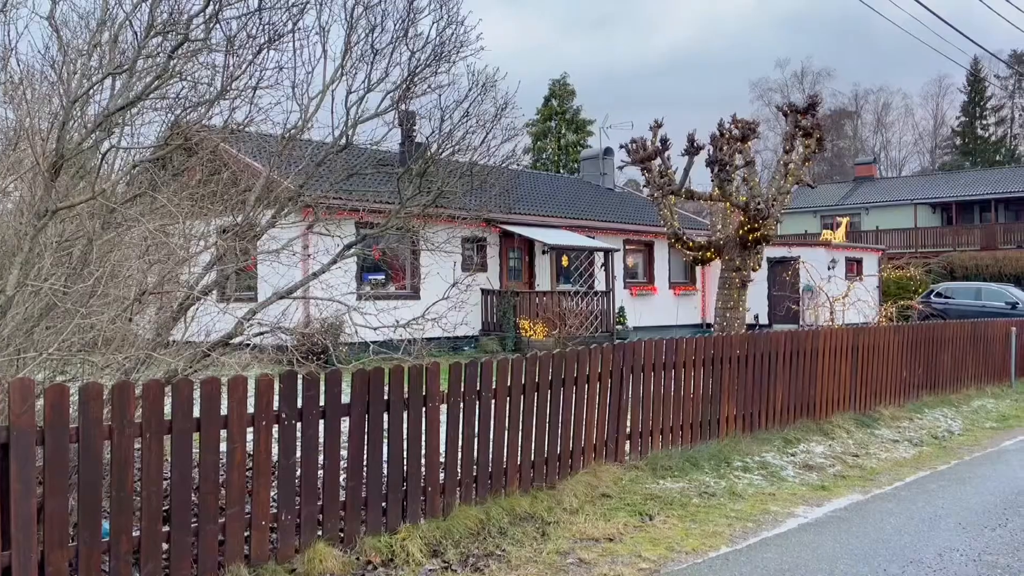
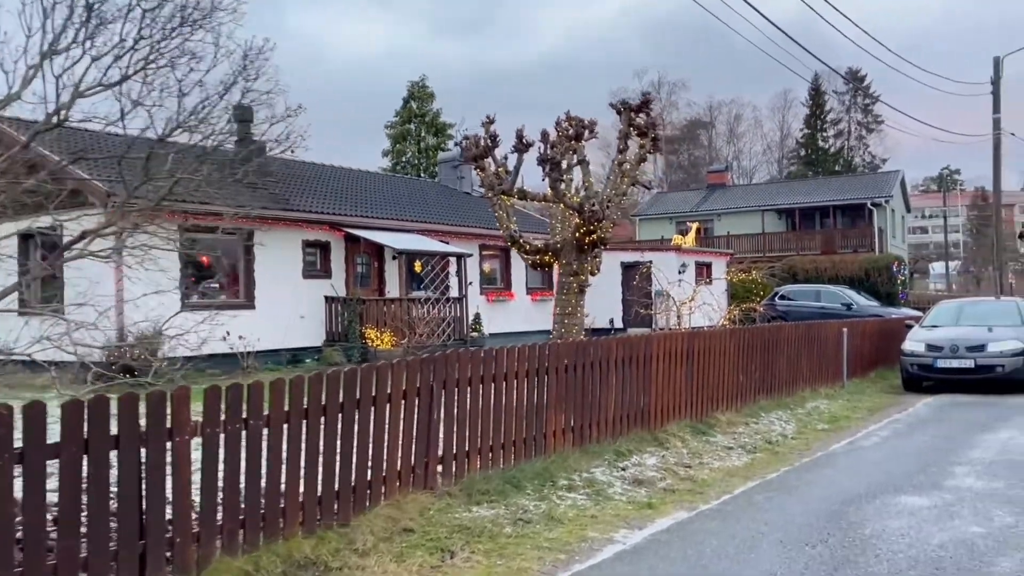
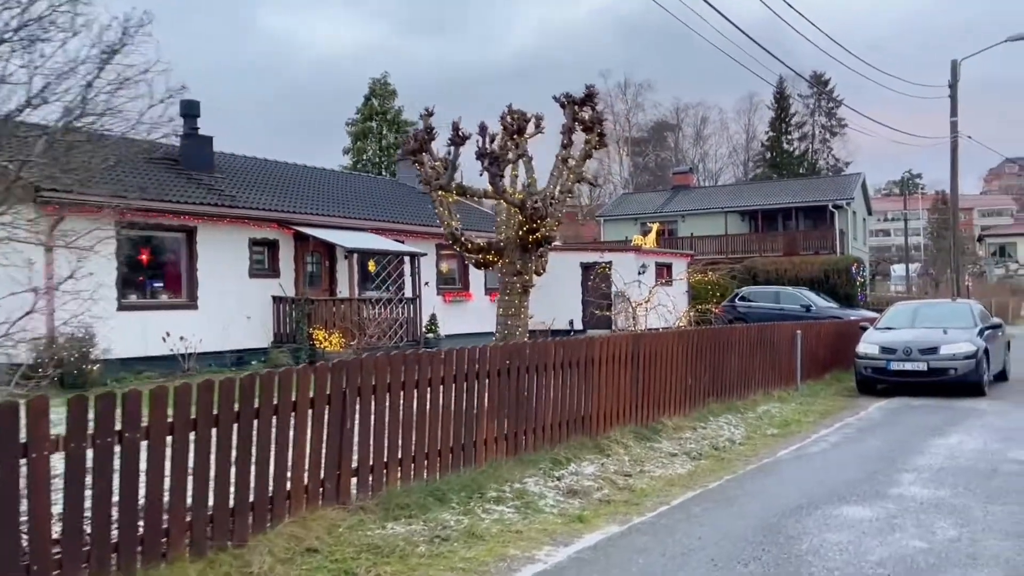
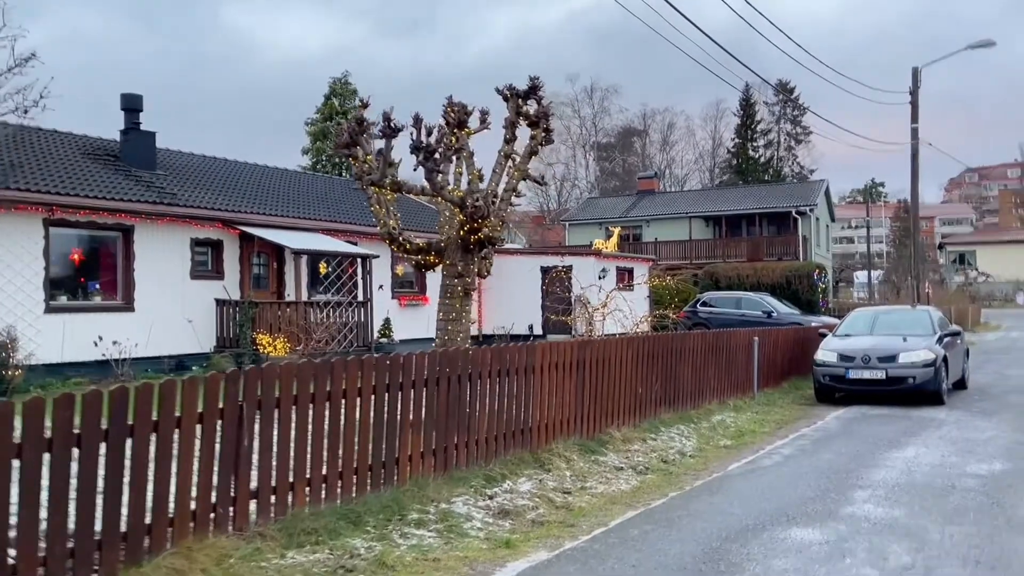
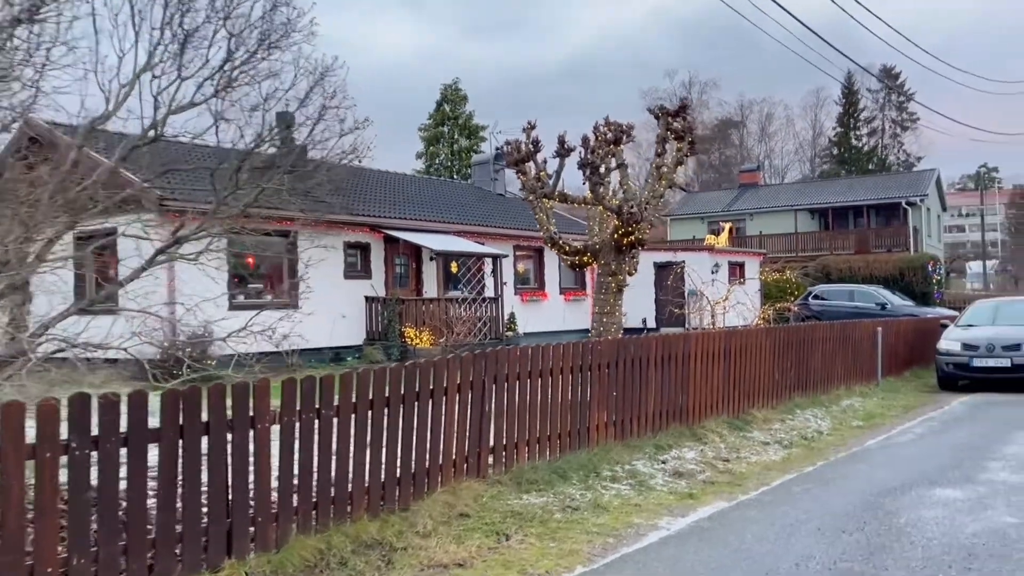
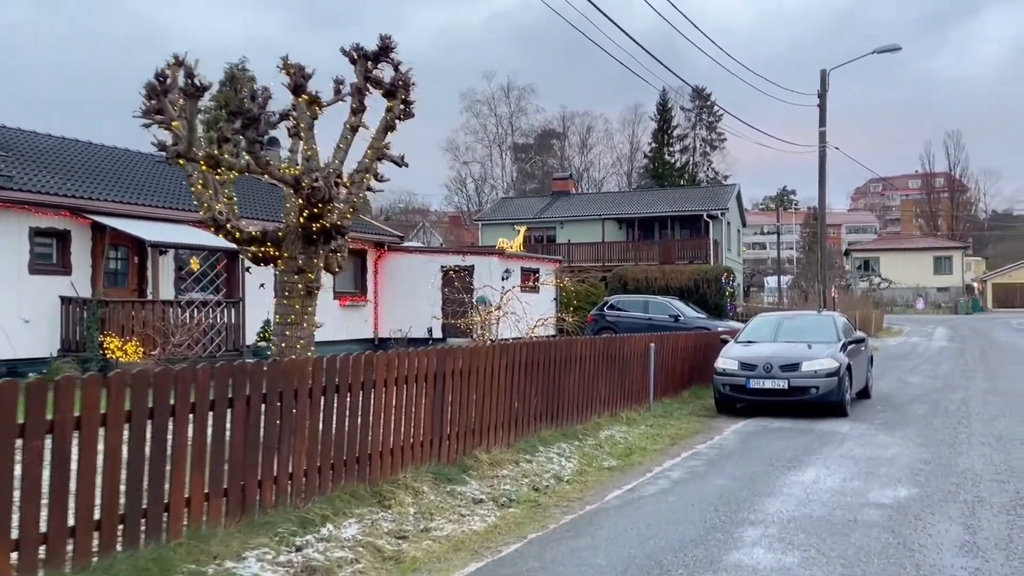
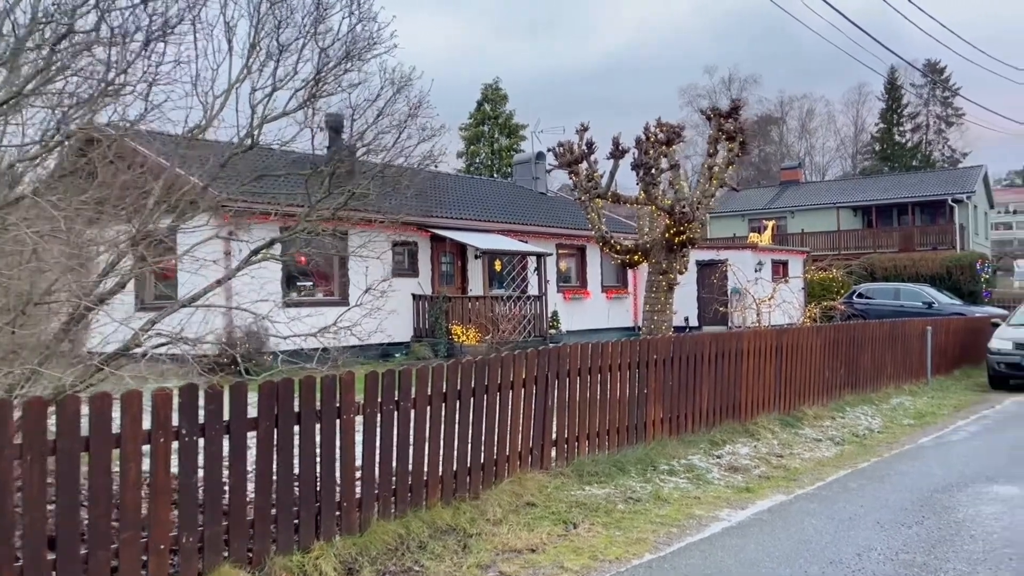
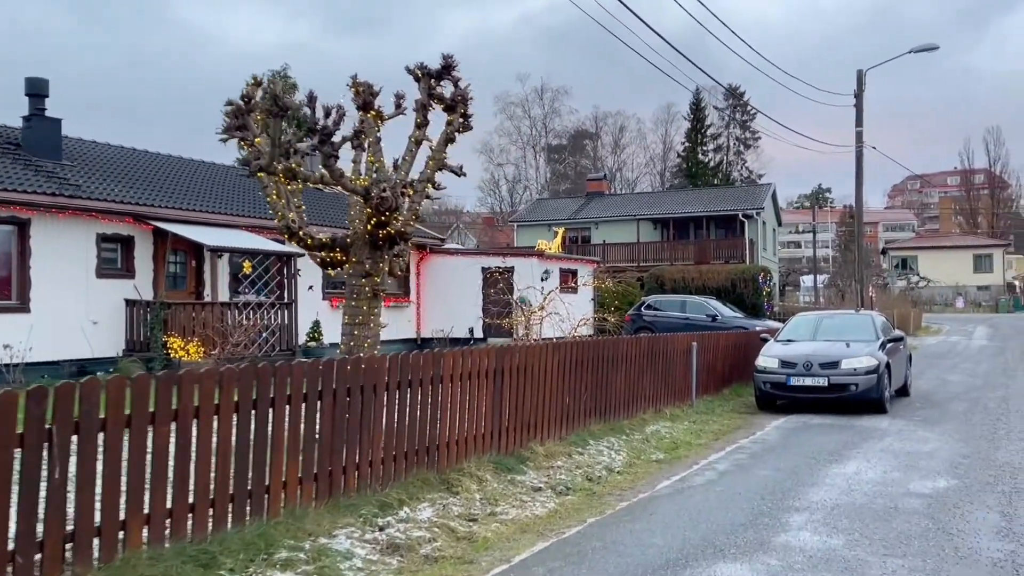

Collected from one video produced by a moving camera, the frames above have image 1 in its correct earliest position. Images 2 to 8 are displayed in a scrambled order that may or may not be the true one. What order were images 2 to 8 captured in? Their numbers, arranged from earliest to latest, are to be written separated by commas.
7, 5, 2, 3, 4, 8, 6
